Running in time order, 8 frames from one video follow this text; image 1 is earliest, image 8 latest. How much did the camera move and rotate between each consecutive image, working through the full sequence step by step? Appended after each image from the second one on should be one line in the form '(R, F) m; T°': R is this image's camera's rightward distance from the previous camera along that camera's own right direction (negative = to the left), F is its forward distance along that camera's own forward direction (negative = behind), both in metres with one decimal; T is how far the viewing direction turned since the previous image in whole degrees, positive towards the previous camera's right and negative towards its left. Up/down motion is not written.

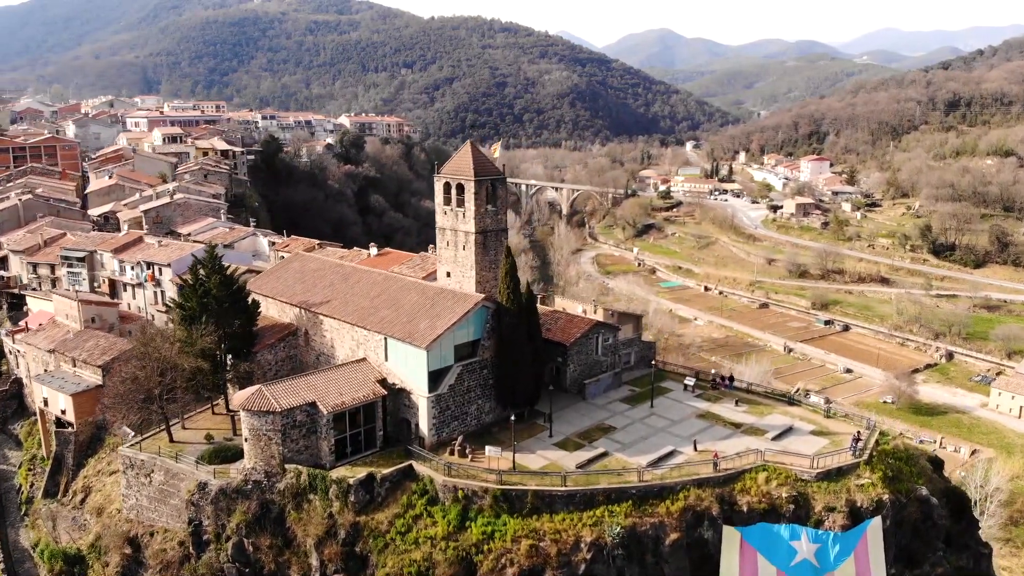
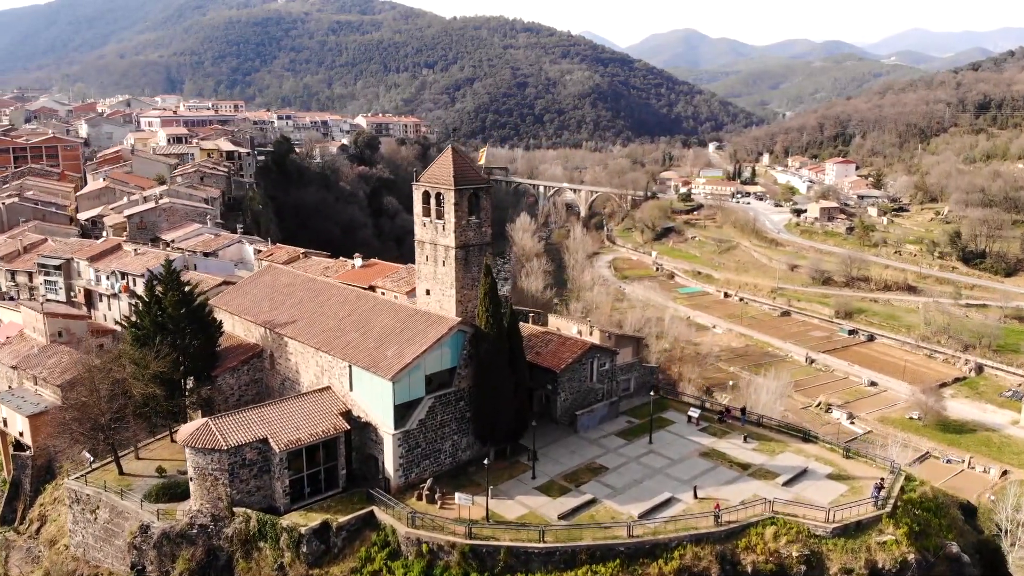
(+0.6, +1.5) m; -1°
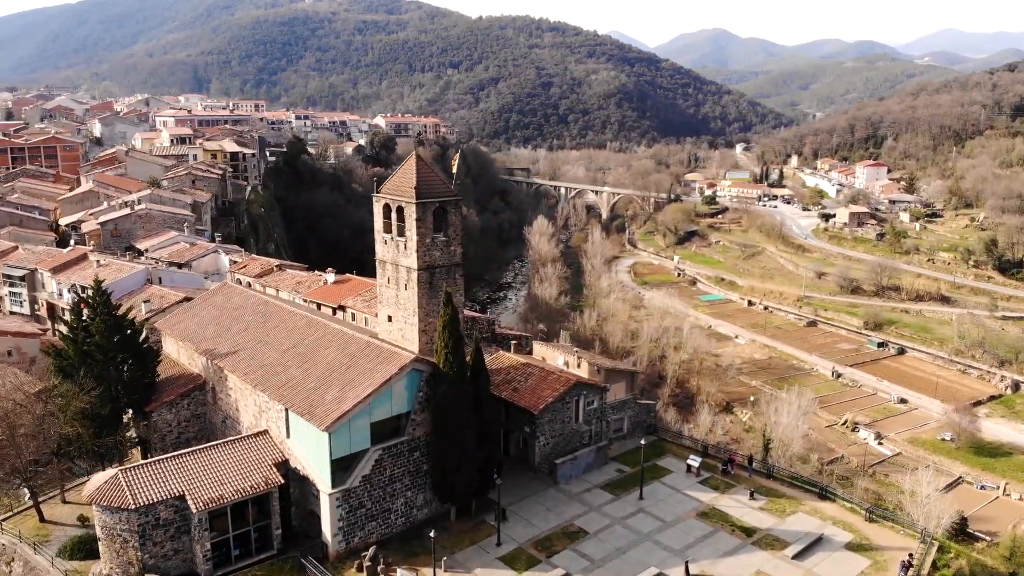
(+0.8, +1.9) m; -2°
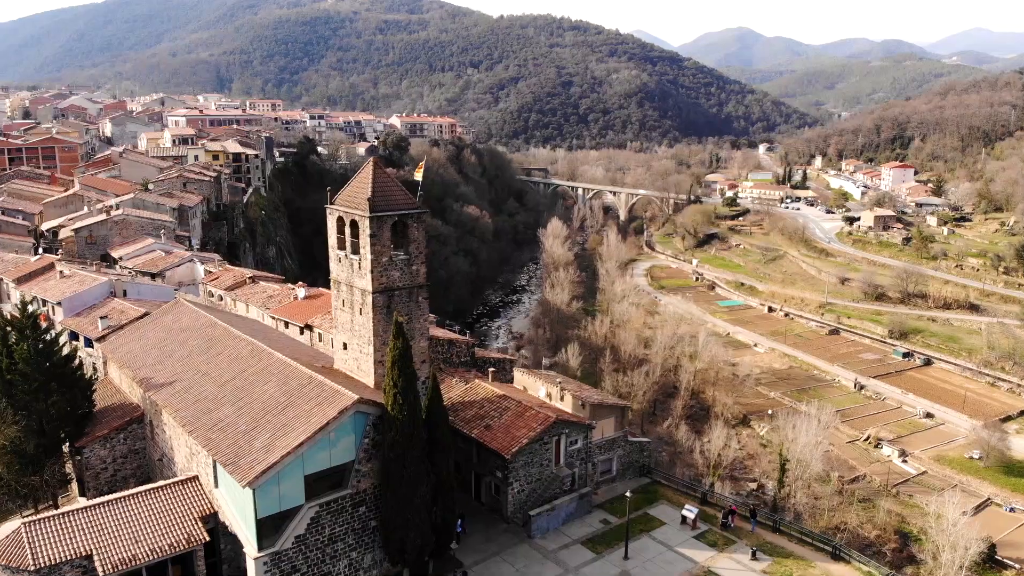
(+0.7, +1.5) m; -1°
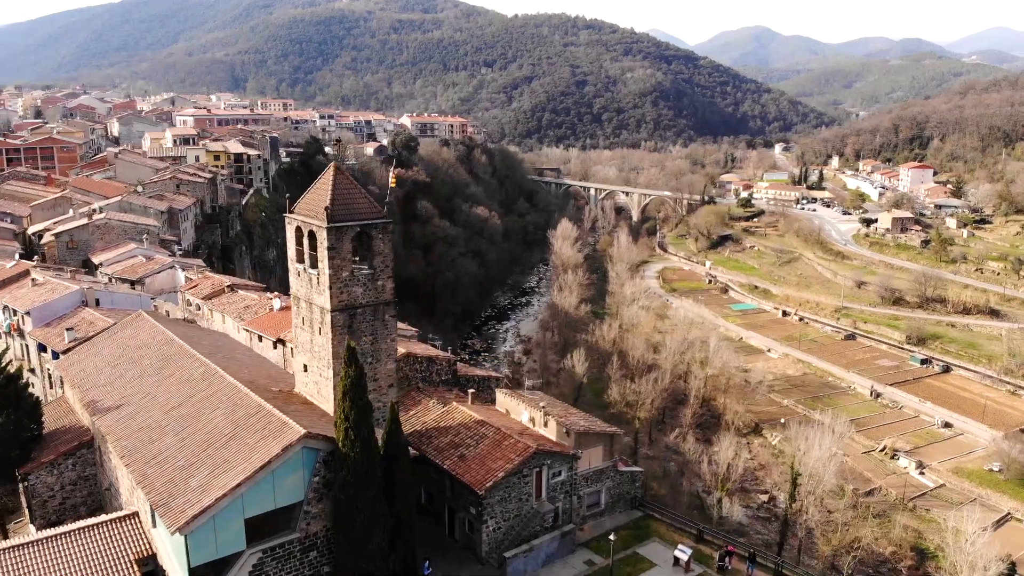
(+0.5, +1.0) m; -1°
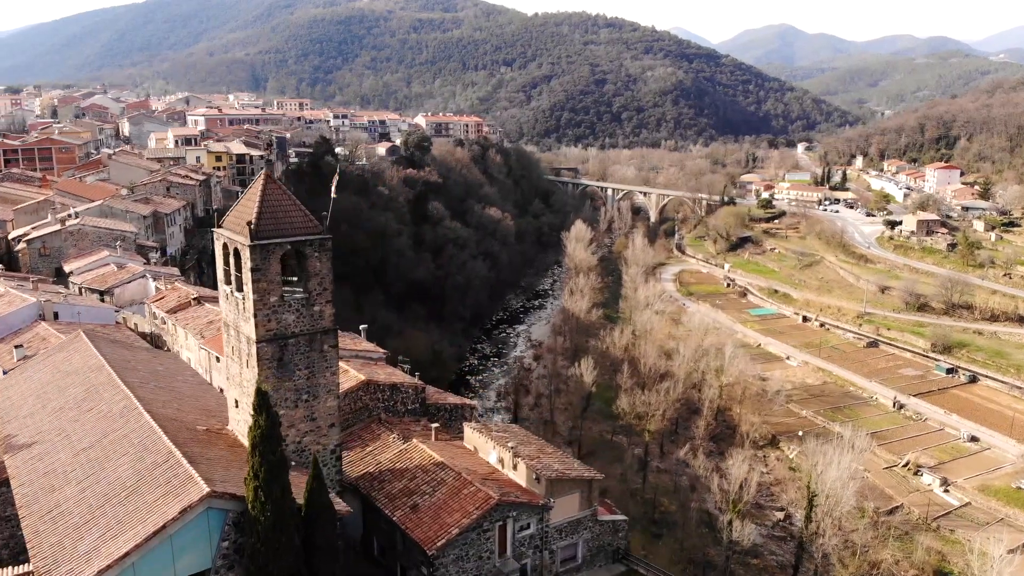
(+0.6, +1.3) m; -1°
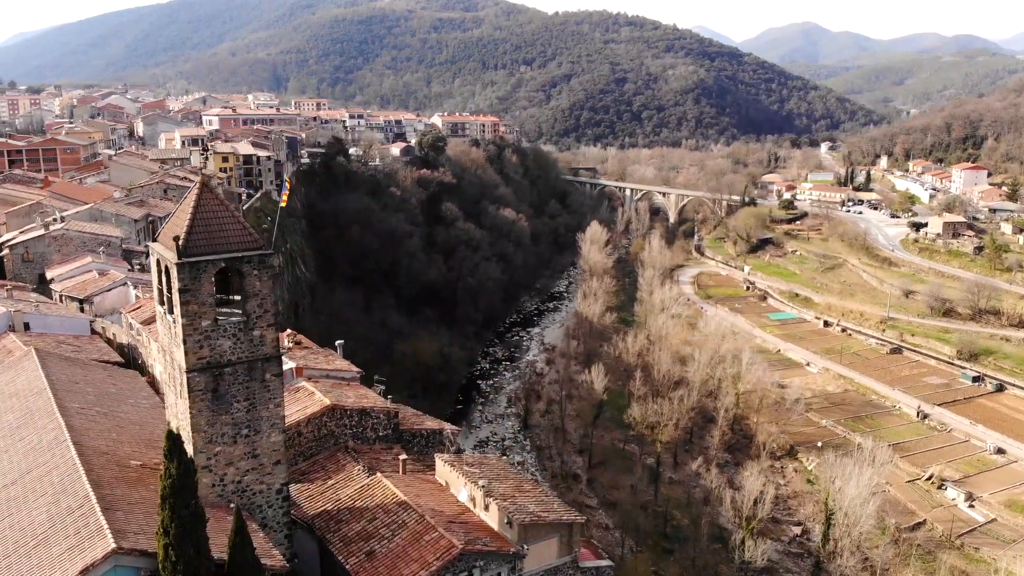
(+0.5, +1.0) m; -1°
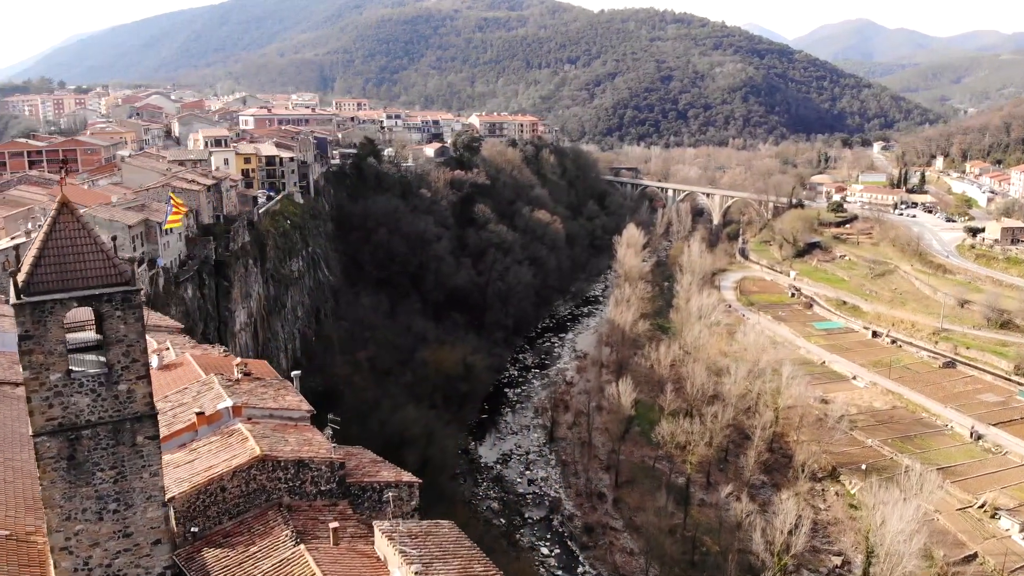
(+0.9, +1.6) m; -3°
